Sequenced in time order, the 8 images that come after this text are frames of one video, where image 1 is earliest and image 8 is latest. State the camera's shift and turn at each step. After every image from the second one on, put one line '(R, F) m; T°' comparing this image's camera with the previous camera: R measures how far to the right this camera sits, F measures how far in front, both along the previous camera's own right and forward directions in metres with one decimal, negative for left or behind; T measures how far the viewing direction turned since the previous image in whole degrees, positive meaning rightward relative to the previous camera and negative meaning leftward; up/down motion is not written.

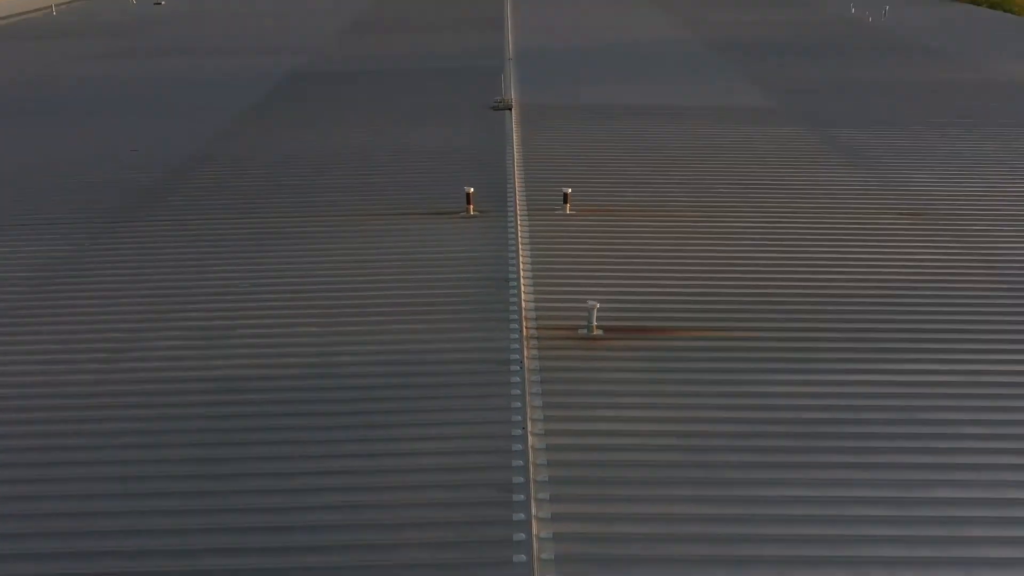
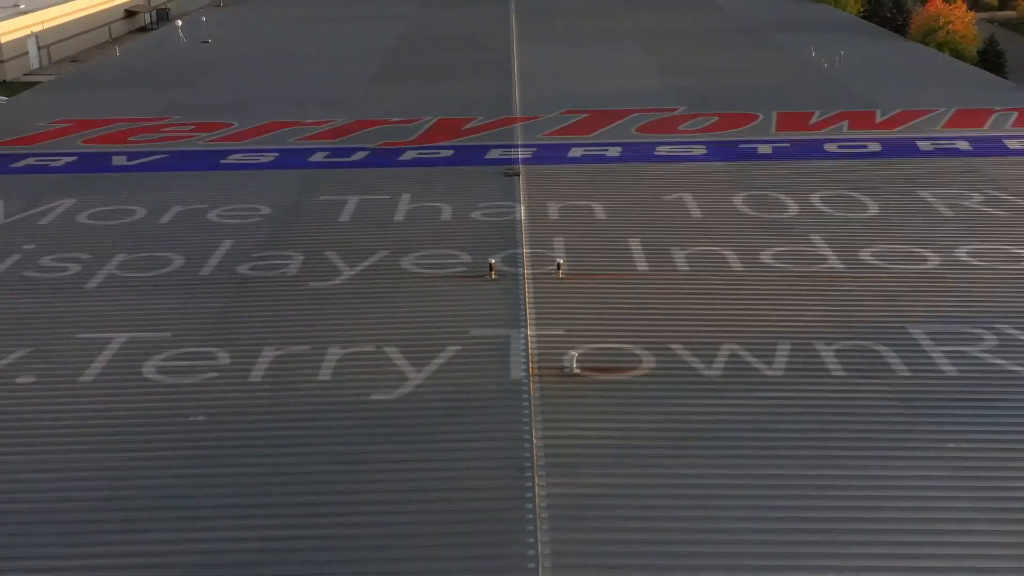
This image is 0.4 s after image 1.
(-0.1, -1.7) m; 0°
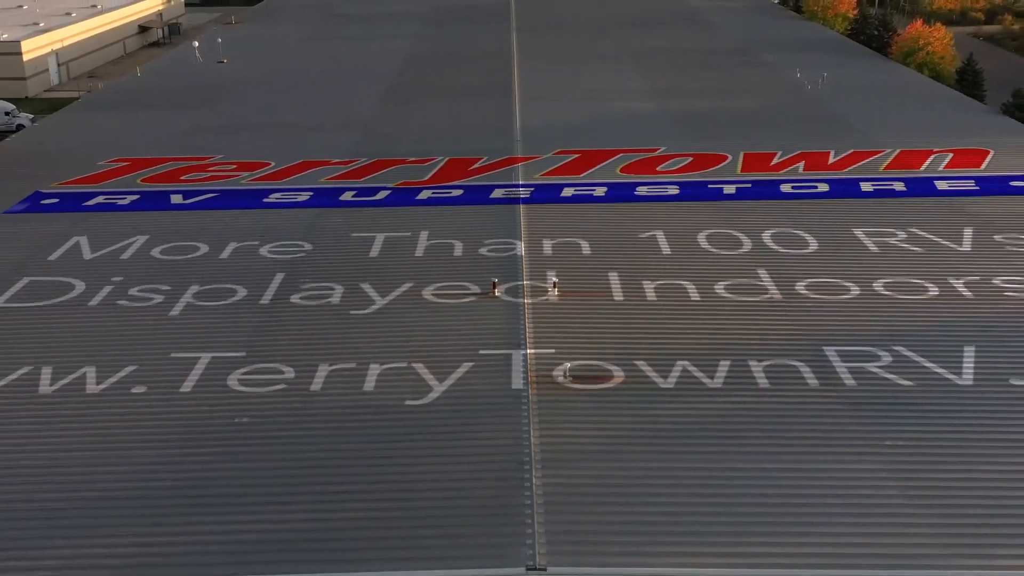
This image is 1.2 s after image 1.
(0.0, -1.1) m; 0°
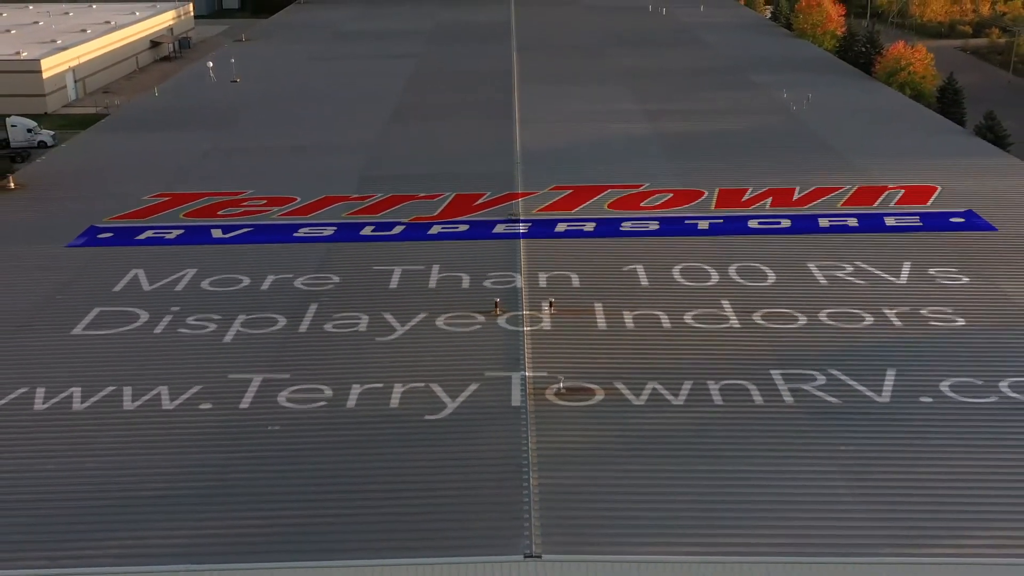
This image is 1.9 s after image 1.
(0.0, -1.1) m; 0°
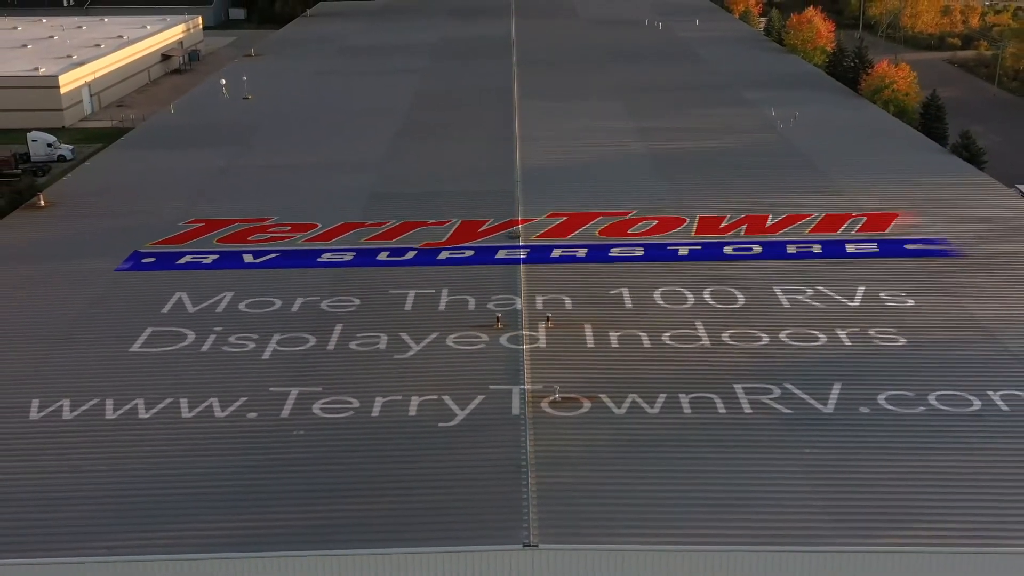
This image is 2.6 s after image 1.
(0.0, -1.0) m; 0°
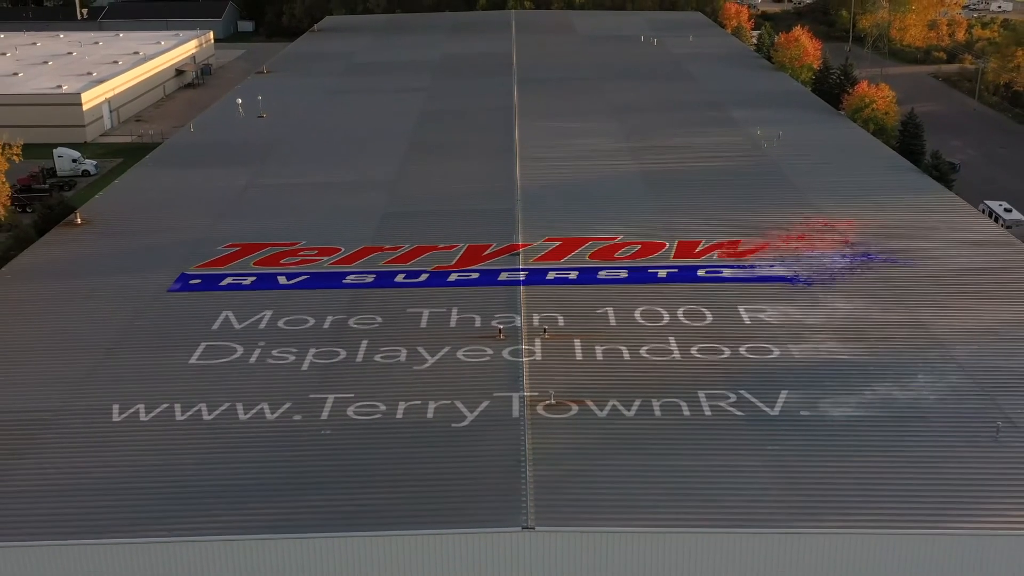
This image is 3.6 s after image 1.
(0.0, -1.4) m; 0°
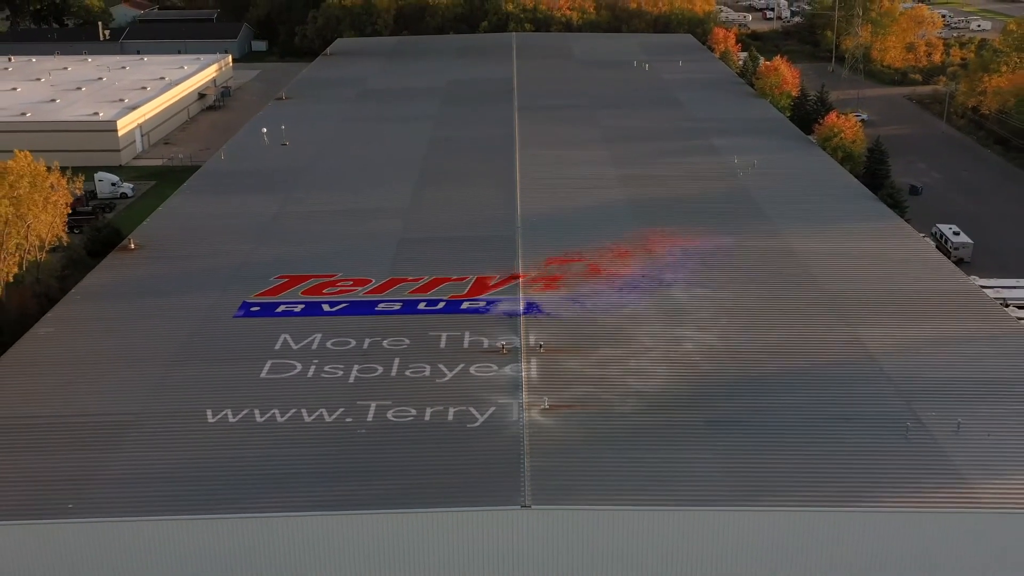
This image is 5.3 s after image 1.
(0.0, -2.6) m; 0°
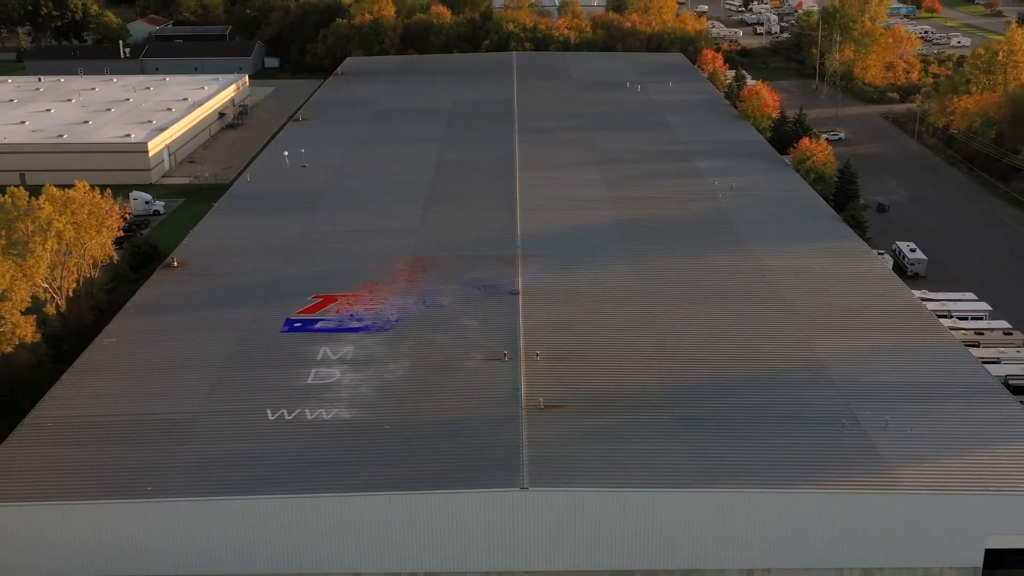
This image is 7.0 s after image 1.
(0.0, -2.7) m; 0°
